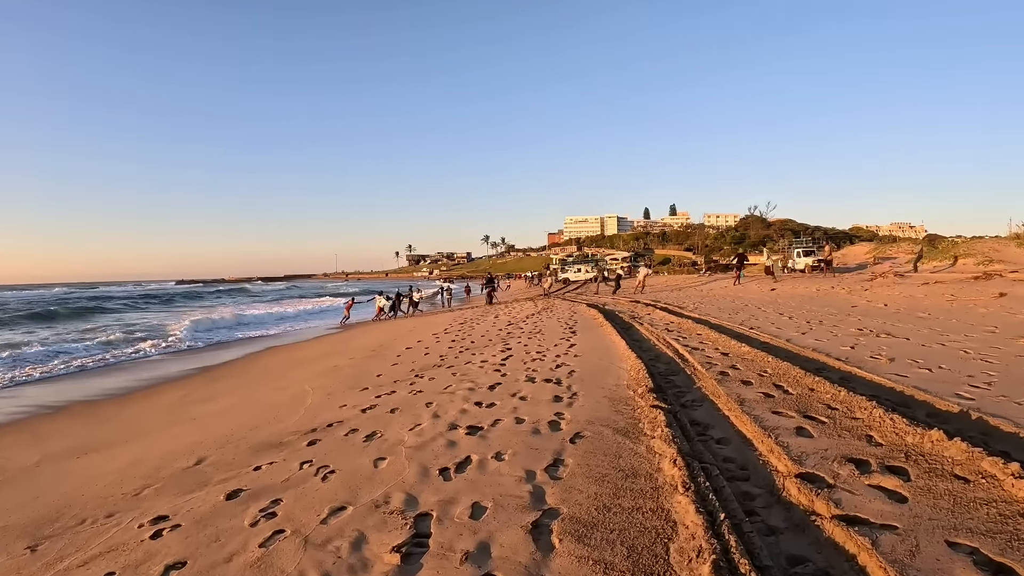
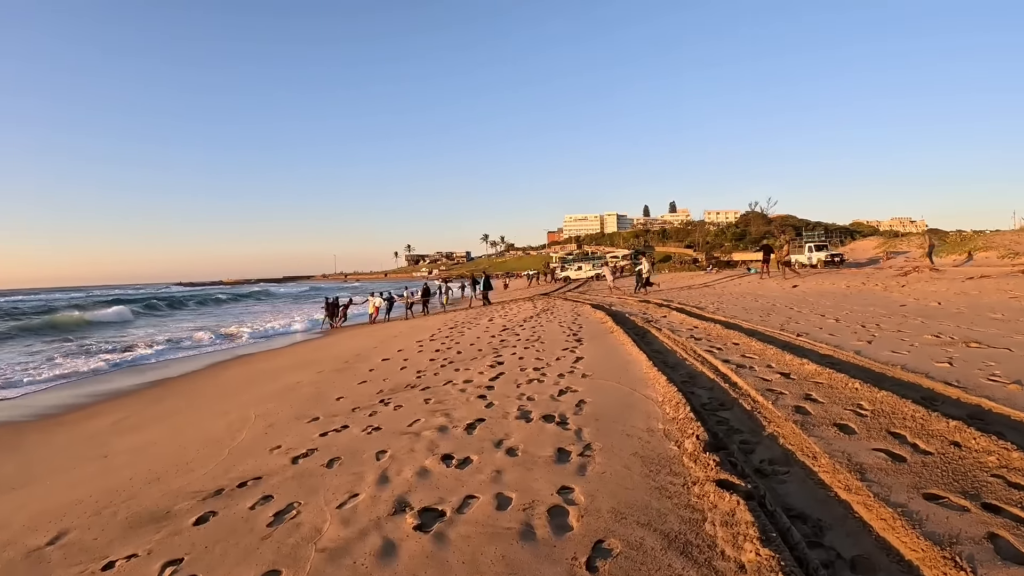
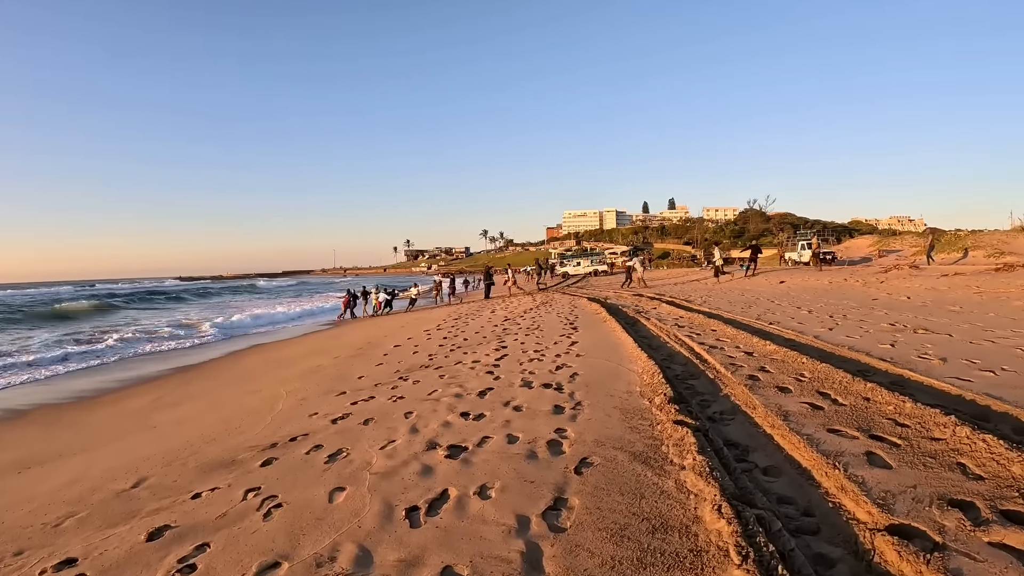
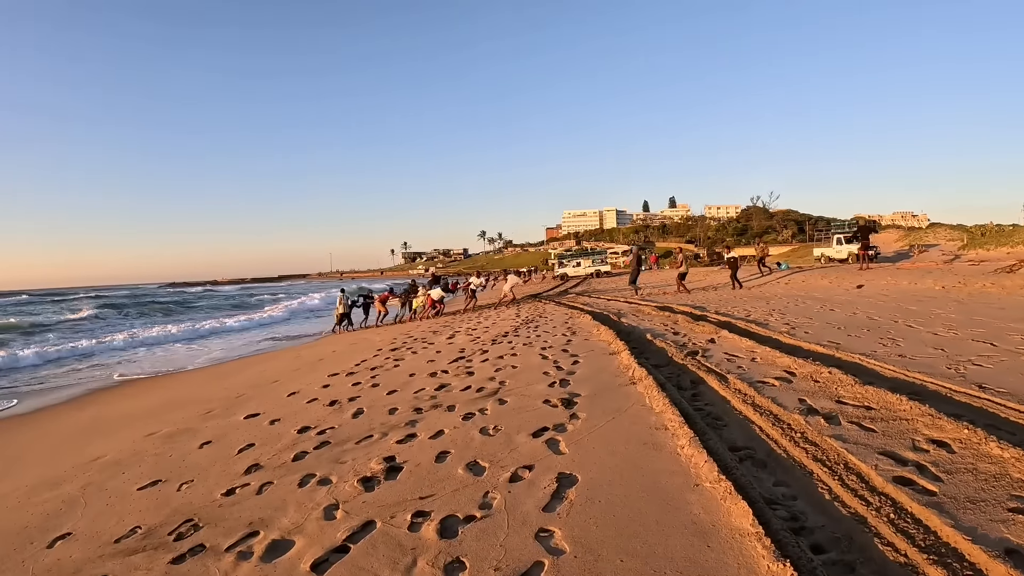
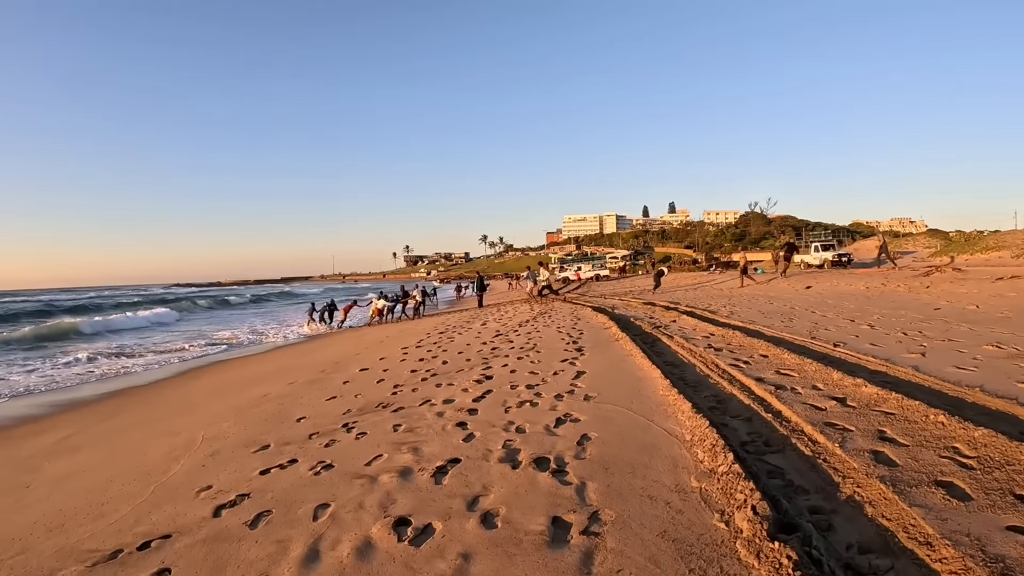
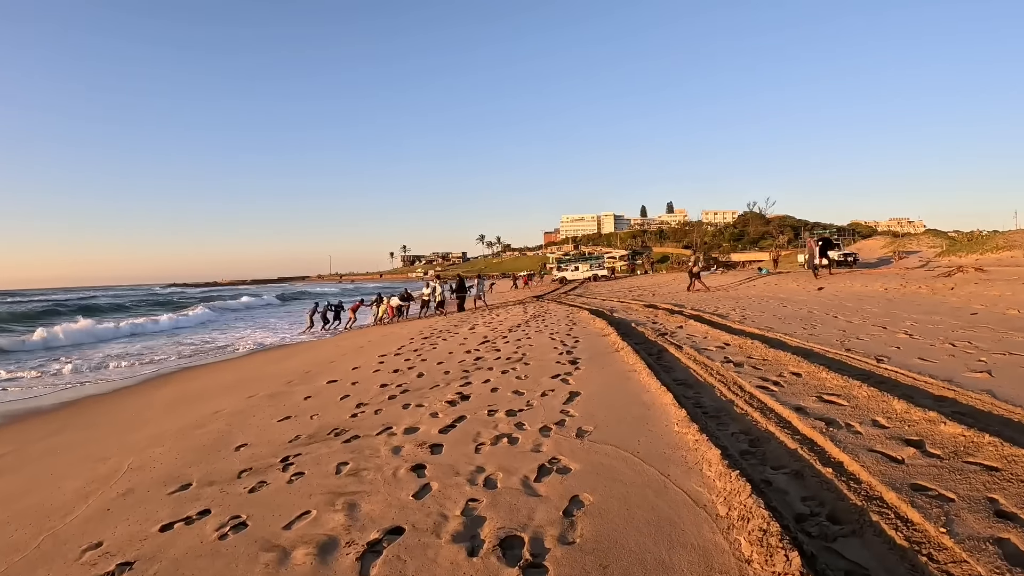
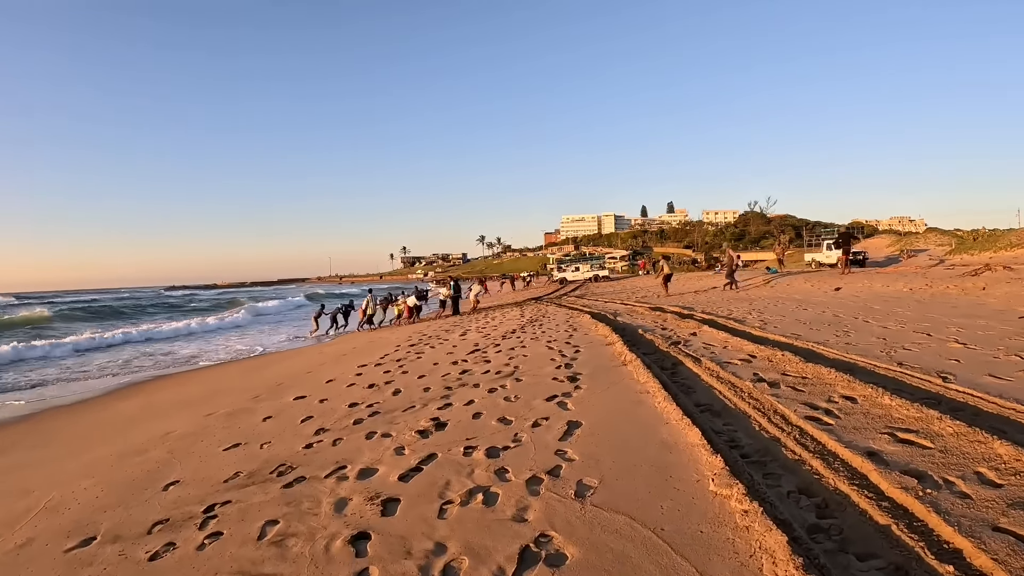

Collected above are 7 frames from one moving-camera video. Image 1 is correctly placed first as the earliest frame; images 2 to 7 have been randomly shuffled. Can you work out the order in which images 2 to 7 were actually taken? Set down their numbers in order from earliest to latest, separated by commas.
3, 2, 5, 6, 7, 4
